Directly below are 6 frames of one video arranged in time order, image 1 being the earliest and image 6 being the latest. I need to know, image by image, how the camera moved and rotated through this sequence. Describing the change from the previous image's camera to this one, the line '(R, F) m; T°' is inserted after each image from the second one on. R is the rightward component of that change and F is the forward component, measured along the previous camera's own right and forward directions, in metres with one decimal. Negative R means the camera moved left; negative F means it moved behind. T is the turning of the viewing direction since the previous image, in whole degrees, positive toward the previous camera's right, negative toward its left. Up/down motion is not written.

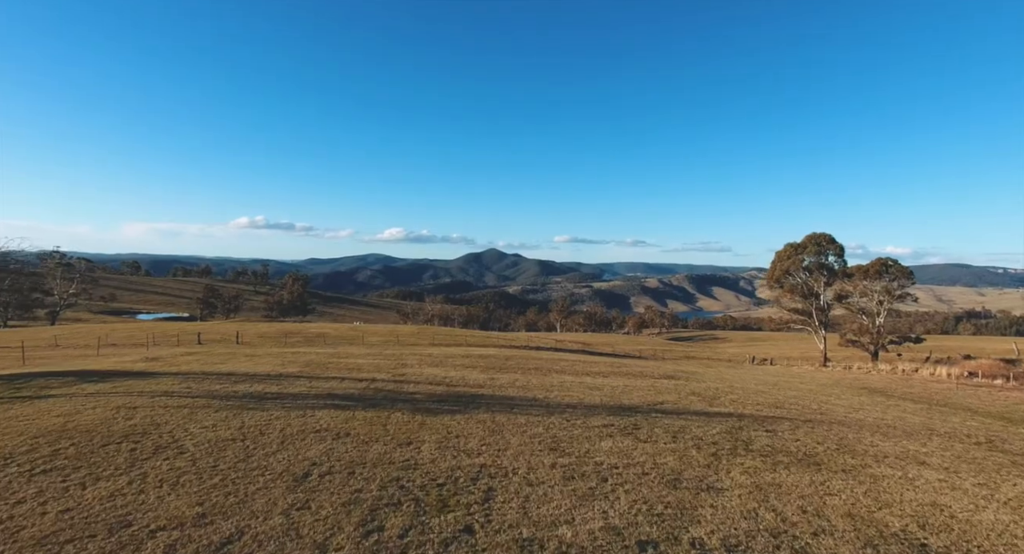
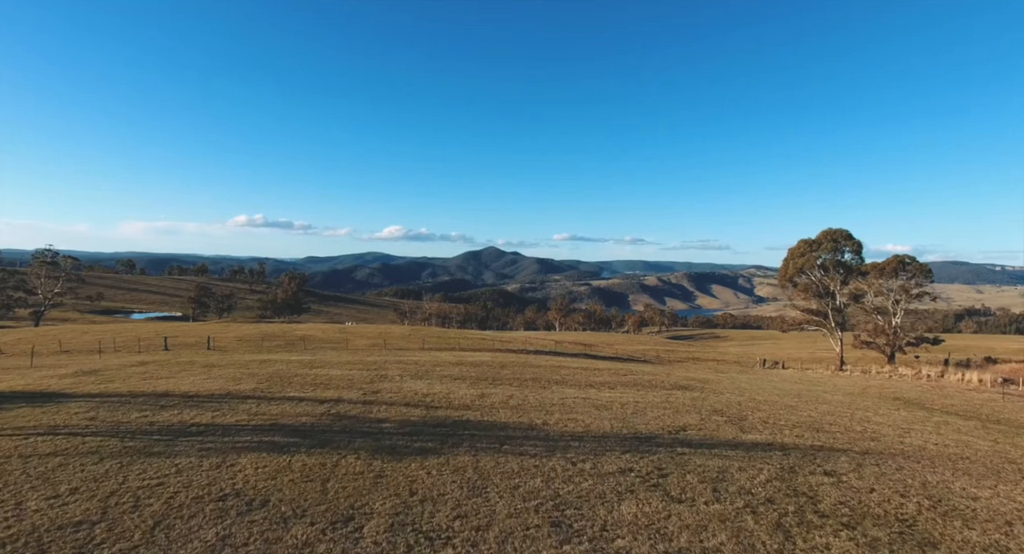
(+0.2, +3.5) m; 0°
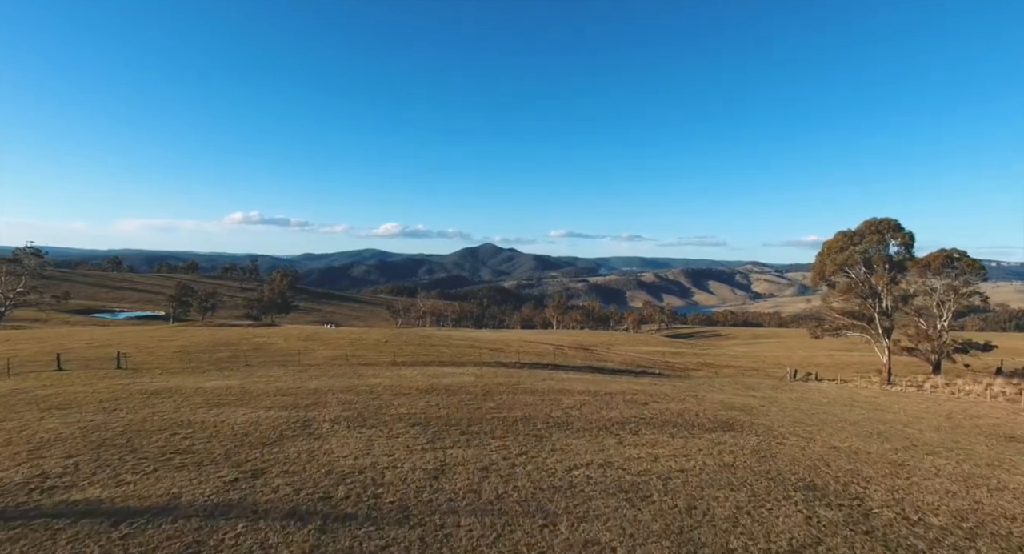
(+0.5, +8.3) m; 0°
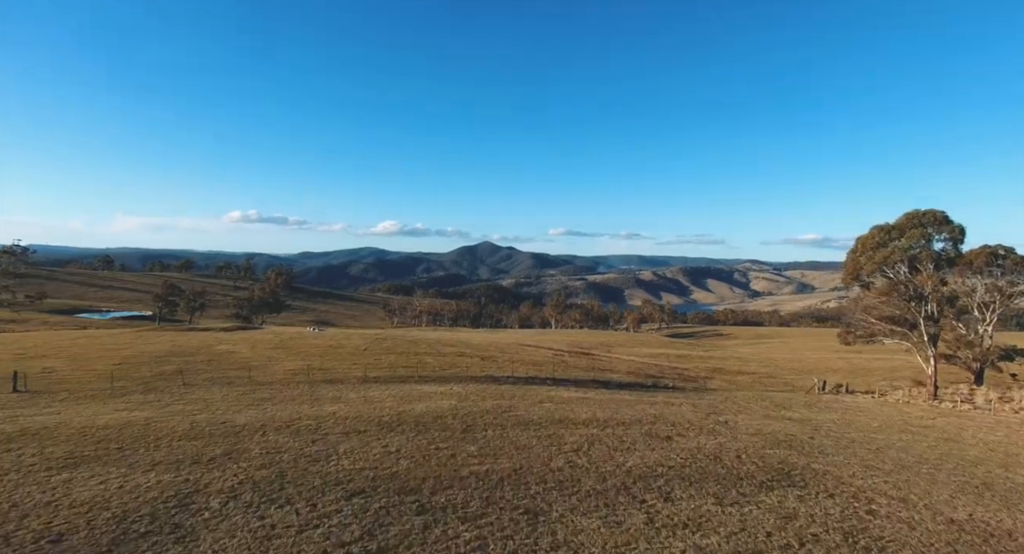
(+0.4, +6.0) m; 0°
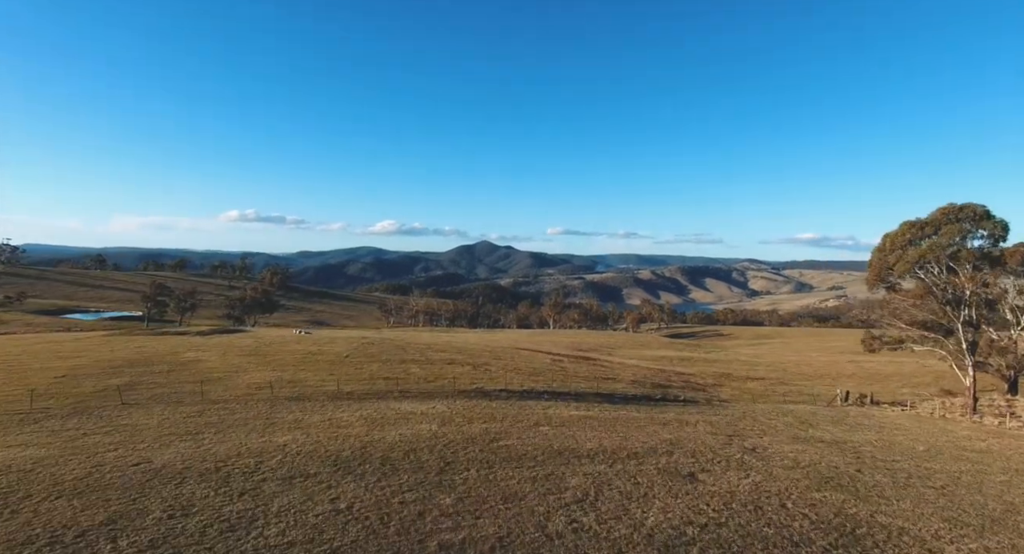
(+0.3, +4.2) m; 0°
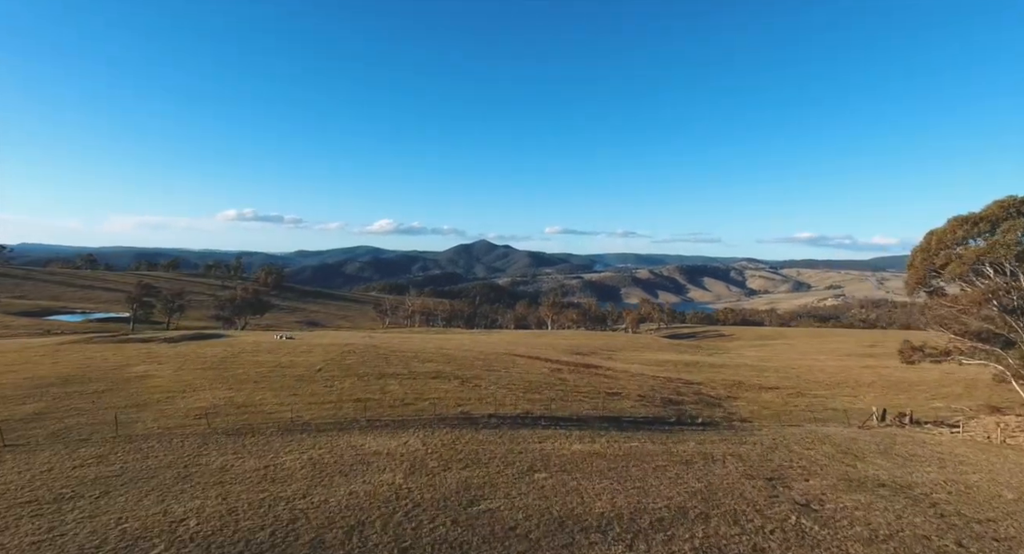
(+0.4, +5.3) m; 0°
